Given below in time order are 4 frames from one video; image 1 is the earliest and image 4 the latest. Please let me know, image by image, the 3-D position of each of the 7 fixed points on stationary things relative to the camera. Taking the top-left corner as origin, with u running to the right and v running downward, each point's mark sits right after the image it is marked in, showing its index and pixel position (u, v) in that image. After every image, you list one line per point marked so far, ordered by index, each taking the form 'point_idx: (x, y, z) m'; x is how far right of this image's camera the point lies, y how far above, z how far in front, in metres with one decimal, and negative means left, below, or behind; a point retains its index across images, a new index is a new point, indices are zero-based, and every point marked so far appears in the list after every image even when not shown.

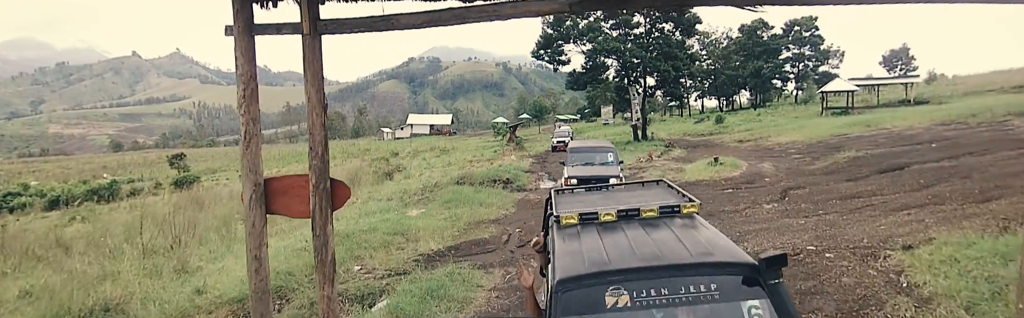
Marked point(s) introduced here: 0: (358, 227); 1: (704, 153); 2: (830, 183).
0: (-2.4, -1.1, +7.3) m
1: (+7.3, +0.2, +17.5) m
2: (+6.7, -0.5, +9.7) m
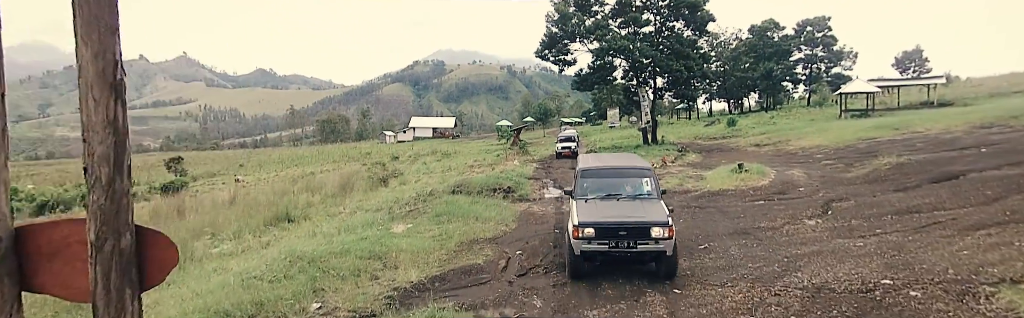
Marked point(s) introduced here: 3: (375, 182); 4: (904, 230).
0: (-2.5, -1.2, +6.2) m
1: (+7.4, 0.0, +16.3) m
2: (+6.7, -0.6, +8.4) m
3: (-5.1, -0.9, +17.3) m
4: (+5.4, -1.0, +6.4) m
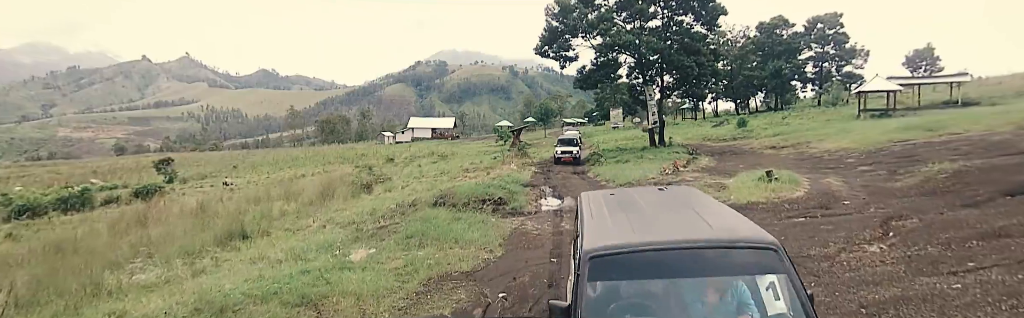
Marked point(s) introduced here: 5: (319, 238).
0: (-2.6, -1.3, +4.7) m
1: (+7.2, -0.1, +14.8) m
2: (+6.5, -0.8, +6.9) m
3: (-5.2, -1.0, +15.8) m
4: (+5.2, -1.1, +4.9) m
5: (-3.3, -1.4, +7.9) m
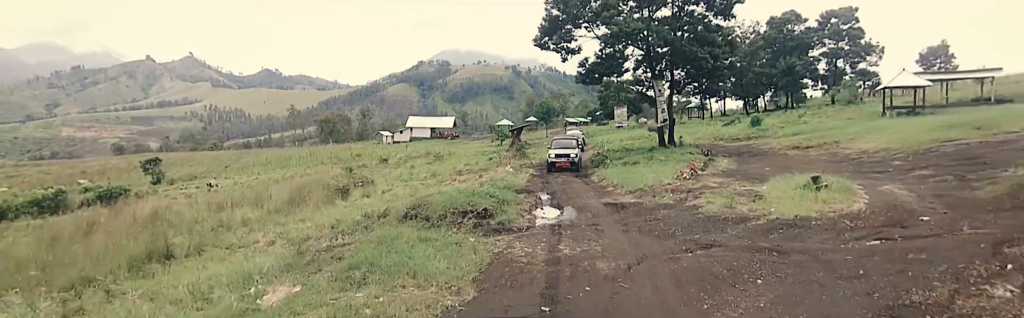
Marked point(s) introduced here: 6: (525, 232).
0: (-2.9, -1.4, +3.0) m
1: (+7.1, -0.2, +13.0) m
2: (+6.3, -0.8, +5.2) m
3: (-5.4, -1.0, +14.1) m
4: (+5.0, -1.2, +3.1) m
5: (-3.5, -1.4, +6.2) m
6: (+0.2, -1.1, +6.8) m
